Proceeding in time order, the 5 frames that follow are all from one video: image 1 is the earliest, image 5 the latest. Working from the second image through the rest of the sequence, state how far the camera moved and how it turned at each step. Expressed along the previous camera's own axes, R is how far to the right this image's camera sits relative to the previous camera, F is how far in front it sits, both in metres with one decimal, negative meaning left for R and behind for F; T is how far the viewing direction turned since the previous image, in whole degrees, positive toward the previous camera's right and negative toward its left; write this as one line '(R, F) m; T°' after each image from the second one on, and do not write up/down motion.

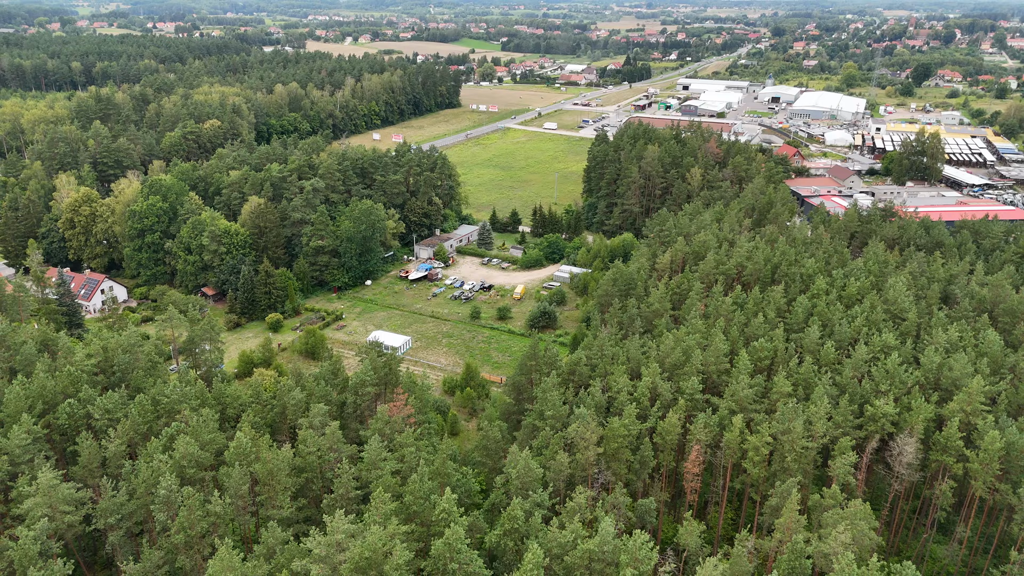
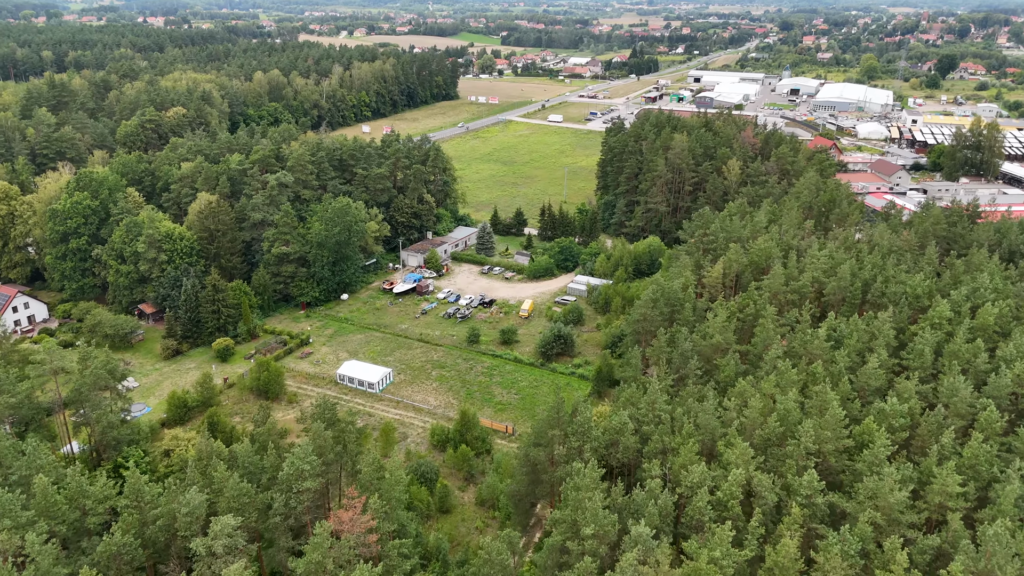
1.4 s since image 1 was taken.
(-0.5, +11.9) m; 0°
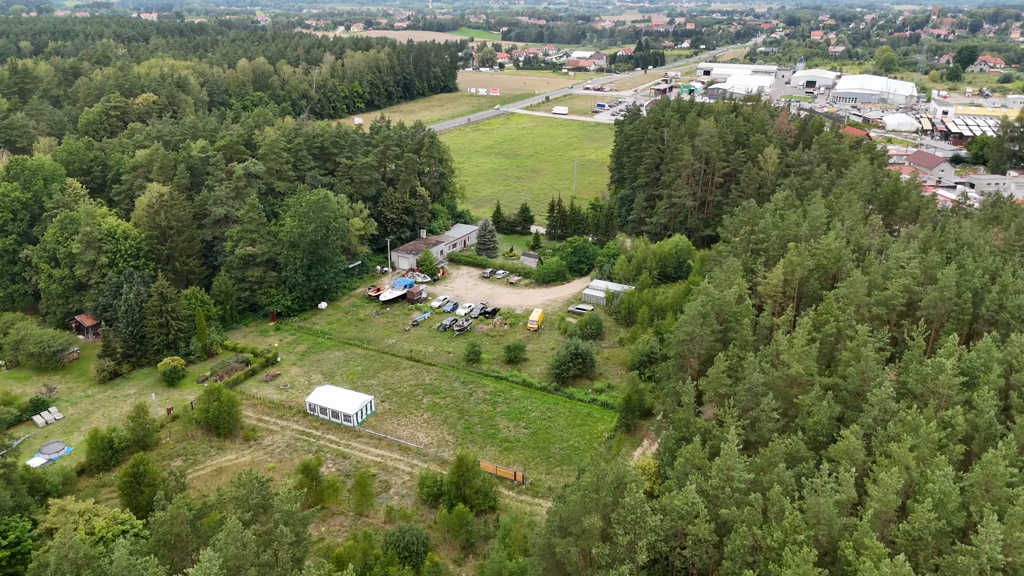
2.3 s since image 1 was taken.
(-0.4, +8.4) m; 0°
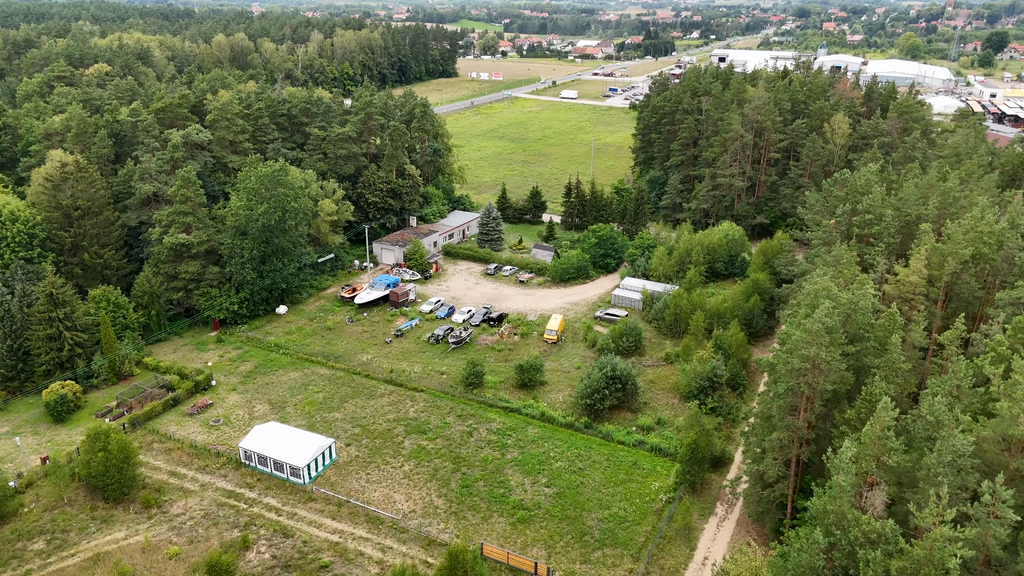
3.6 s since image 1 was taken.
(-0.5, +10.8) m; 0°
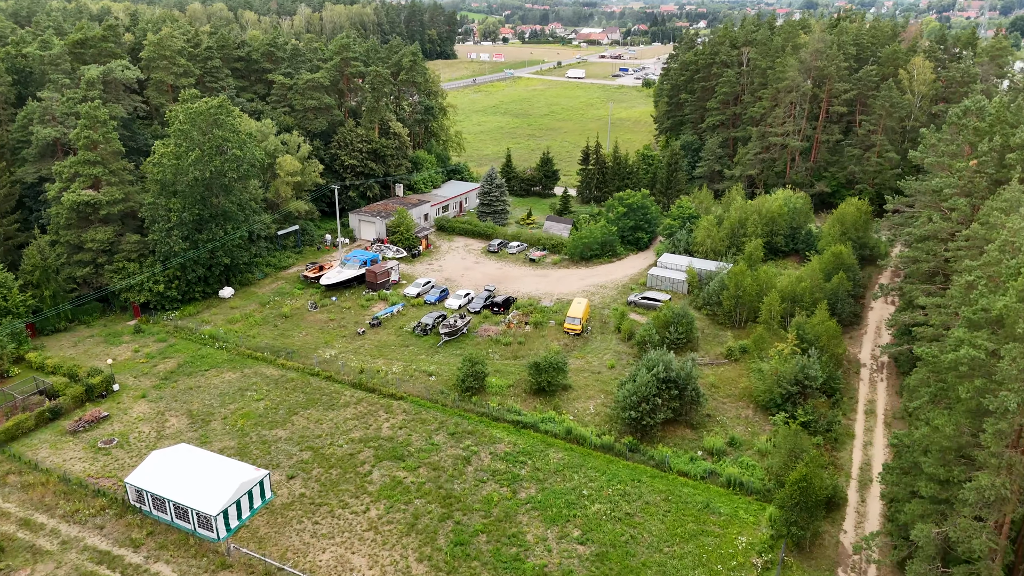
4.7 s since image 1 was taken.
(-0.4, +8.6) m; 0°
